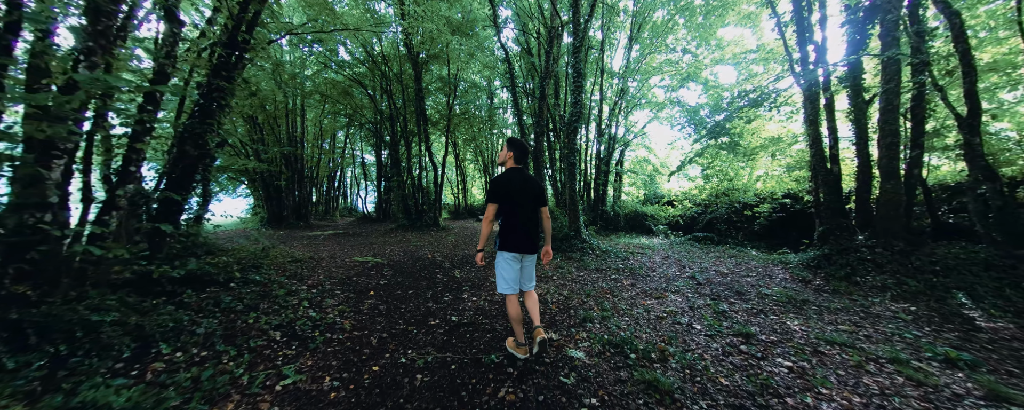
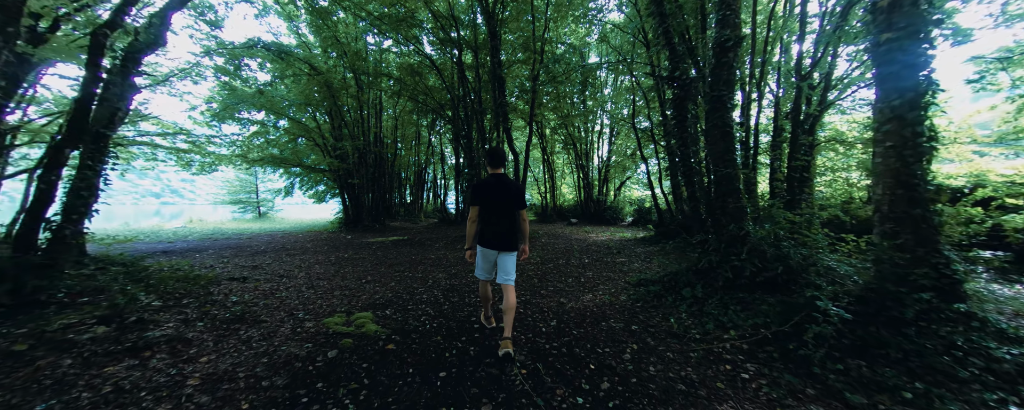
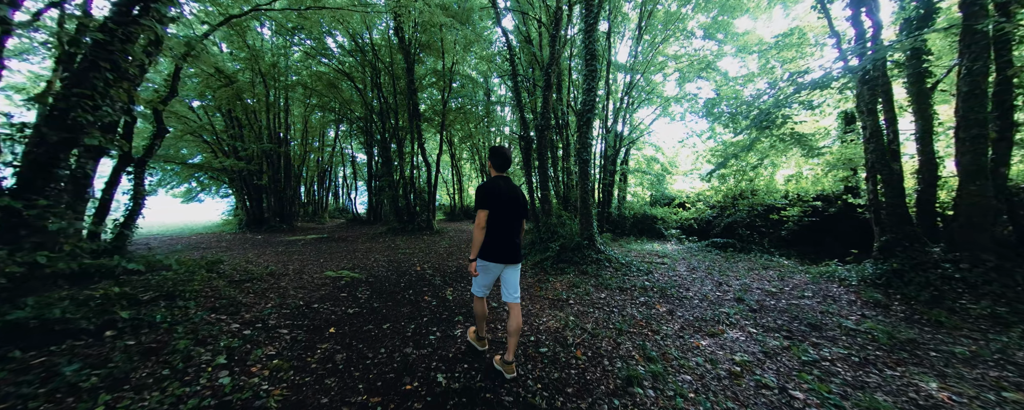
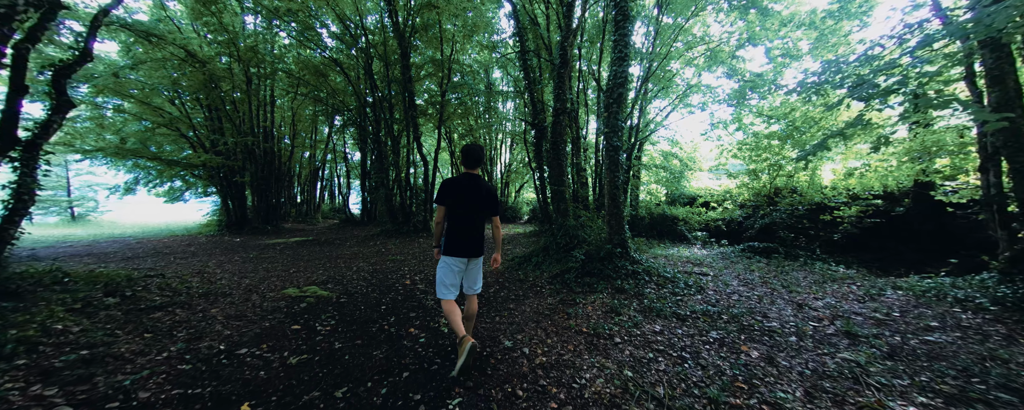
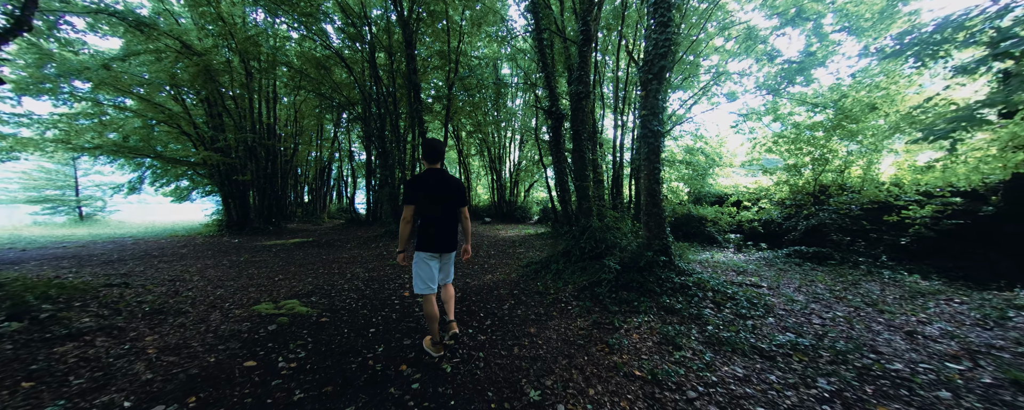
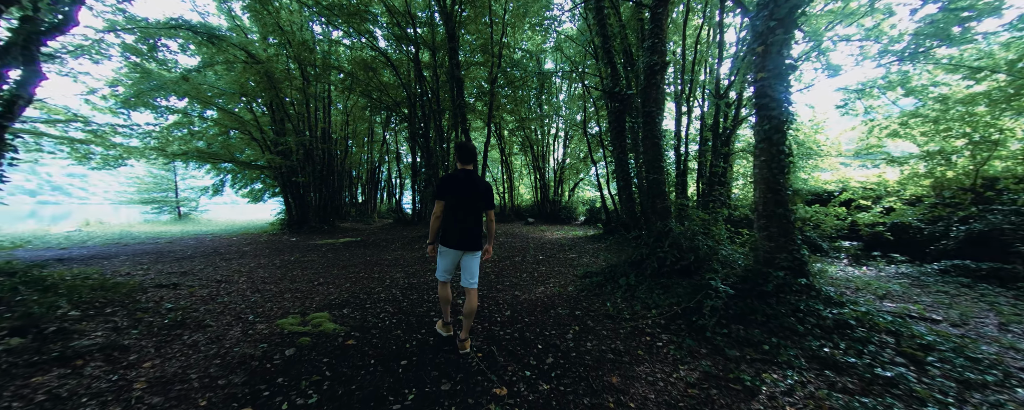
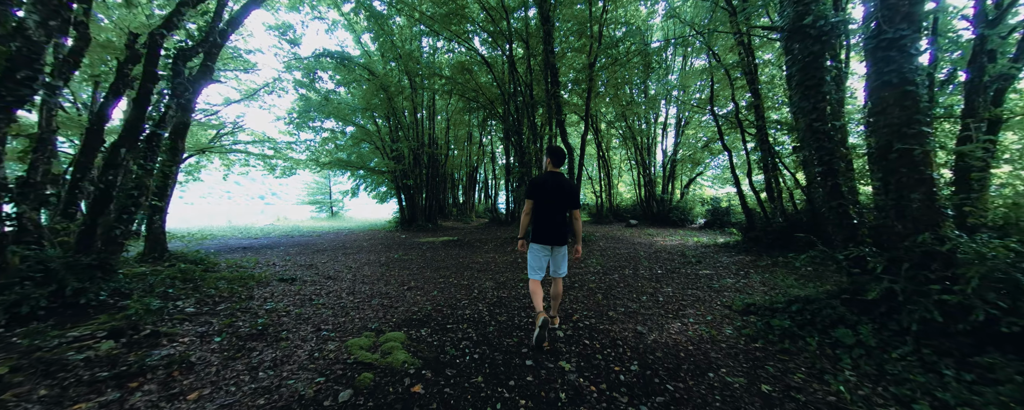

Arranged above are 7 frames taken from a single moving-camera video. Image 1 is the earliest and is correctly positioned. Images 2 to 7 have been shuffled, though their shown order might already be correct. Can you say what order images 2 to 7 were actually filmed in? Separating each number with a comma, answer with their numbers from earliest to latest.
3, 4, 5, 6, 2, 7
